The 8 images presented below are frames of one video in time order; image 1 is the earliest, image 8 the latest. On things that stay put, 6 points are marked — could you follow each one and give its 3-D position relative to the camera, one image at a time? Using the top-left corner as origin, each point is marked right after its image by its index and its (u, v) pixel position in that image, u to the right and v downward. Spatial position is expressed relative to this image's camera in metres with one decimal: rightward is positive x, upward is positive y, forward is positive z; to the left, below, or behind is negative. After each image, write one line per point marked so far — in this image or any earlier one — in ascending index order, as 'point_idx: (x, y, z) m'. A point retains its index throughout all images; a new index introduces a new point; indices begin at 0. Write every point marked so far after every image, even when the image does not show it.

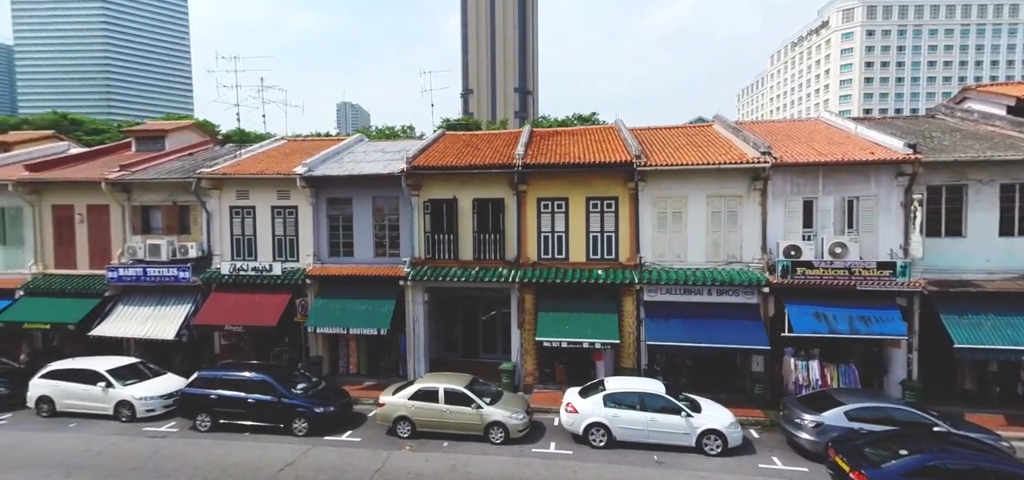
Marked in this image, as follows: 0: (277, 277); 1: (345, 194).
0: (-7.6, -1.2, +14.8) m
1: (-5.3, +1.4, +14.7) m
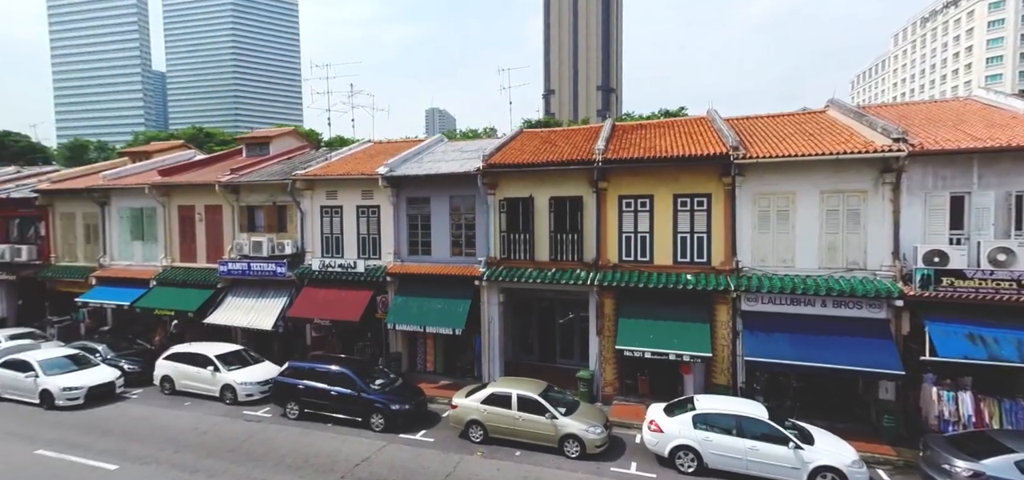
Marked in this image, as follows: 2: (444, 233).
0: (-5.1, -1.1, +15.3) m
1: (-2.8, +1.5, +14.9) m
2: (-2.2, +0.2, +14.7) m
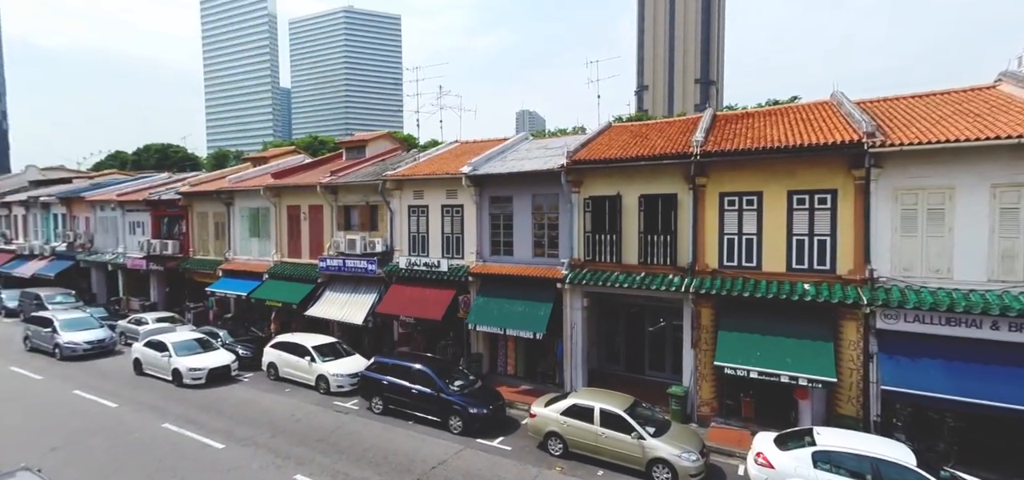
0: (-2.3, -1.1, +15.4) m
1: (-0.2, +1.5, +14.6) m
2: (+0.4, +0.2, +14.3) m
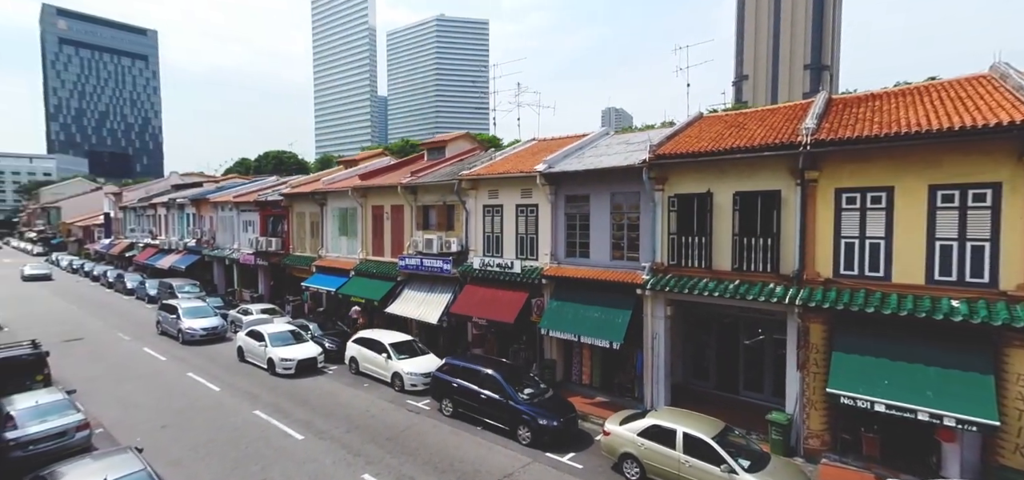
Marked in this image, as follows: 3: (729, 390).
0: (+0.1, -1.1, +15.0) m
1: (+2.1, +1.4, +13.7) m
2: (+2.6, +0.2, +13.3) m
3: (+6.2, -4.3, +13.3) m
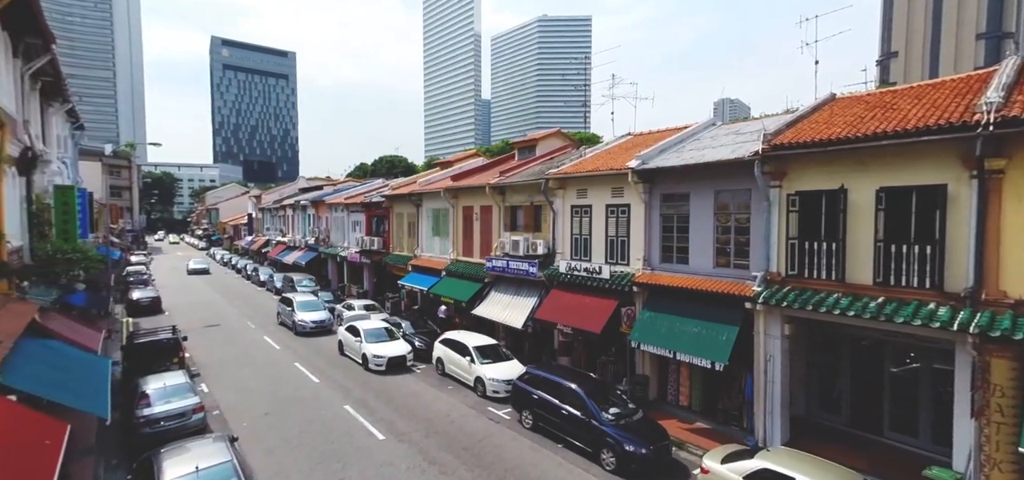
0: (+2.7, -1.2, +13.8) m
1: (+4.5, +1.3, +12.2) m
2: (+4.9, 0.0, +11.7) m
3: (+8.3, -4.4, +11.0) m
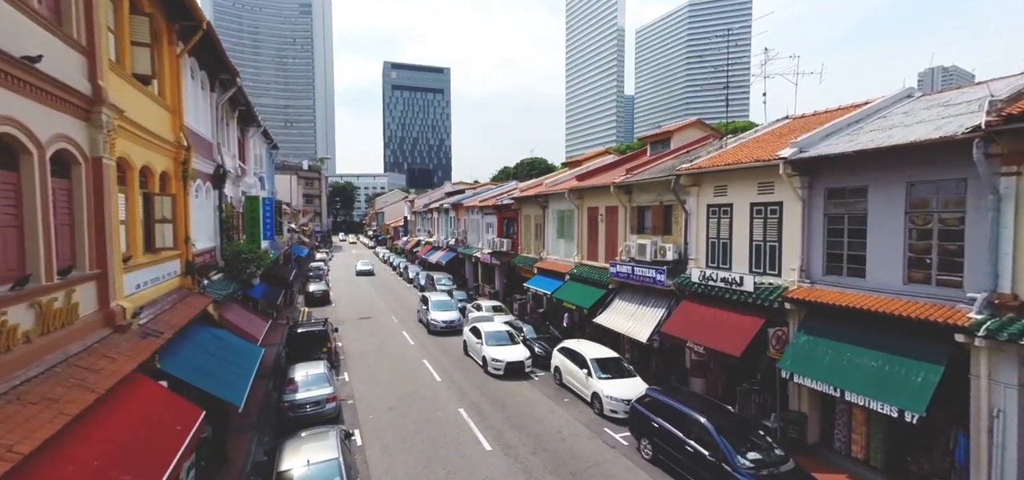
0: (+5.8, -1.3, +11.6) m
1: (+7.0, +1.2, +9.5) m
2: (+7.3, -0.1, +8.9) m
3: (+10.3, -4.5, +7.2) m
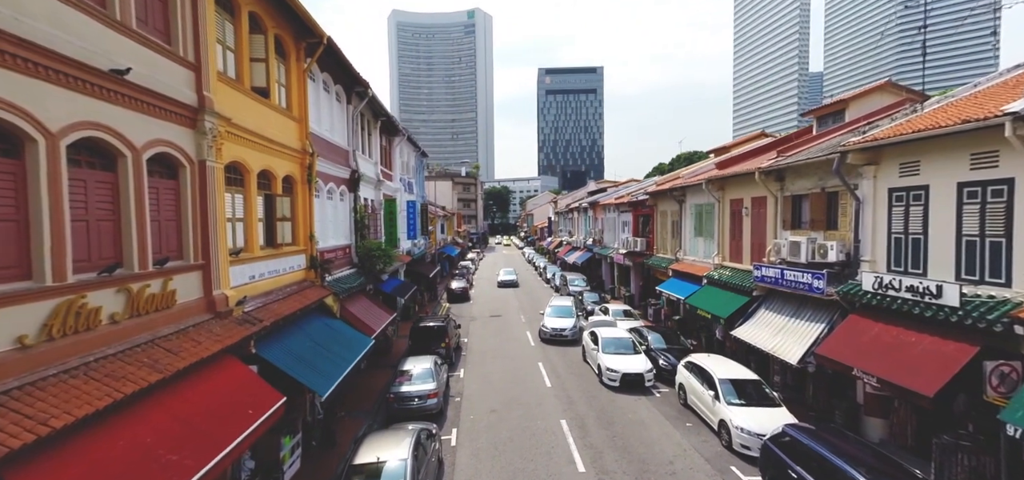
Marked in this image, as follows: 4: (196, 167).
0: (+7.7, -1.2, +8.2) m
1: (+8.2, +1.3, +5.9) m
2: (+8.2, 0.0, +5.3) m
3: (+10.5, -4.4, +2.7) m
4: (-5.3, +1.2, +7.9) m
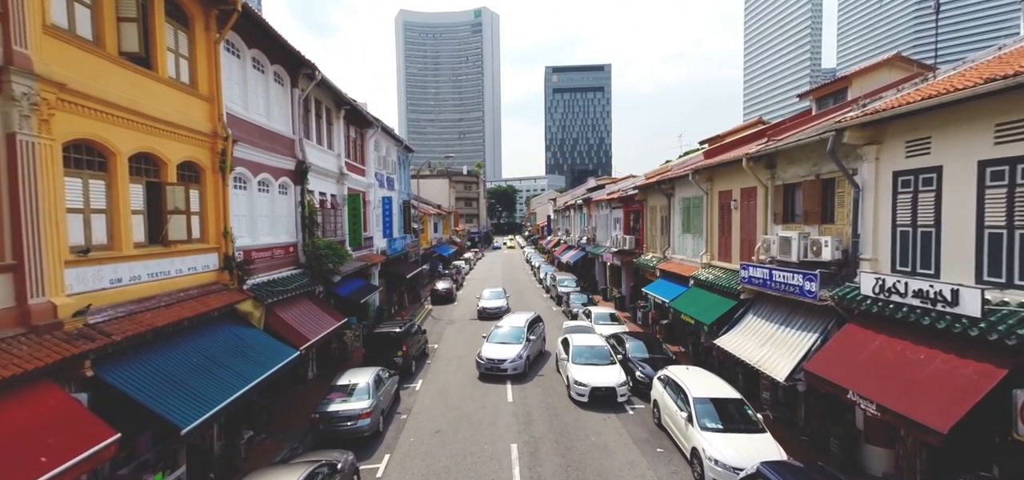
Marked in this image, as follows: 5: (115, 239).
0: (+6.2, -1.1, +6.4) m
1: (+6.6, +1.4, +4.0) m
2: (+6.7, +0.1, +3.4) m
3: (+9.0, -4.3, +0.8) m
4: (-6.8, +1.3, +6.3) m
5: (-7.0, 0.0, +8.3) m
